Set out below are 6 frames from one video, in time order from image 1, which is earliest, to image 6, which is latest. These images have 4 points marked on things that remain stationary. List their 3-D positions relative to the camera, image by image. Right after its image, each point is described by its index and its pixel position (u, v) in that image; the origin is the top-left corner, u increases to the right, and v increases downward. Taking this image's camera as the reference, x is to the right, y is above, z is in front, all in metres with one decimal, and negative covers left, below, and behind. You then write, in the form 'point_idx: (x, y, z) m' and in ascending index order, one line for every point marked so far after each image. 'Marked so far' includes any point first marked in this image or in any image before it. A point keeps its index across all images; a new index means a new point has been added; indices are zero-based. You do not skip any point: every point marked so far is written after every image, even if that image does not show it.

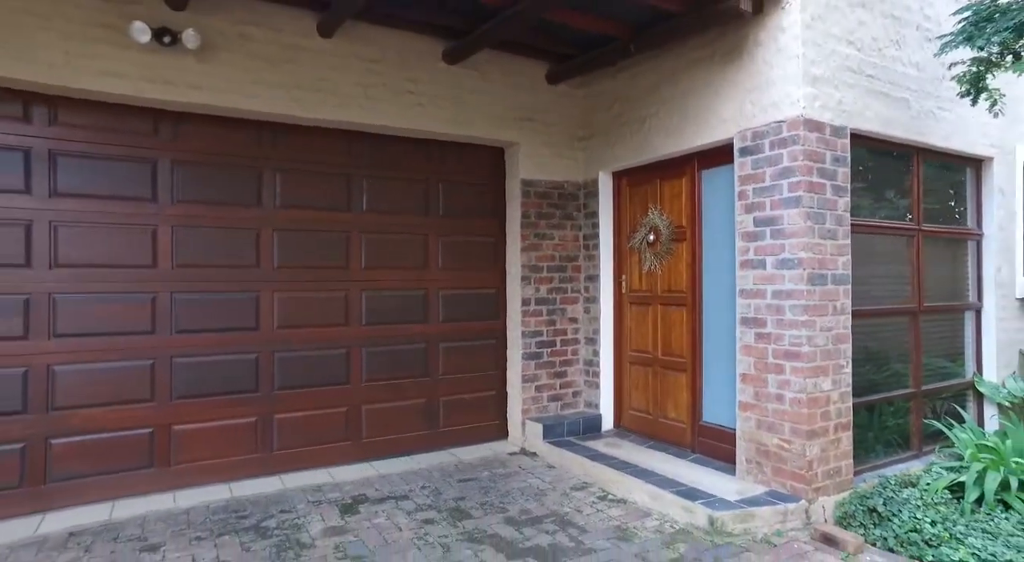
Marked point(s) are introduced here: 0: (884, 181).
0: (+2.4, +0.7, +4.4) m
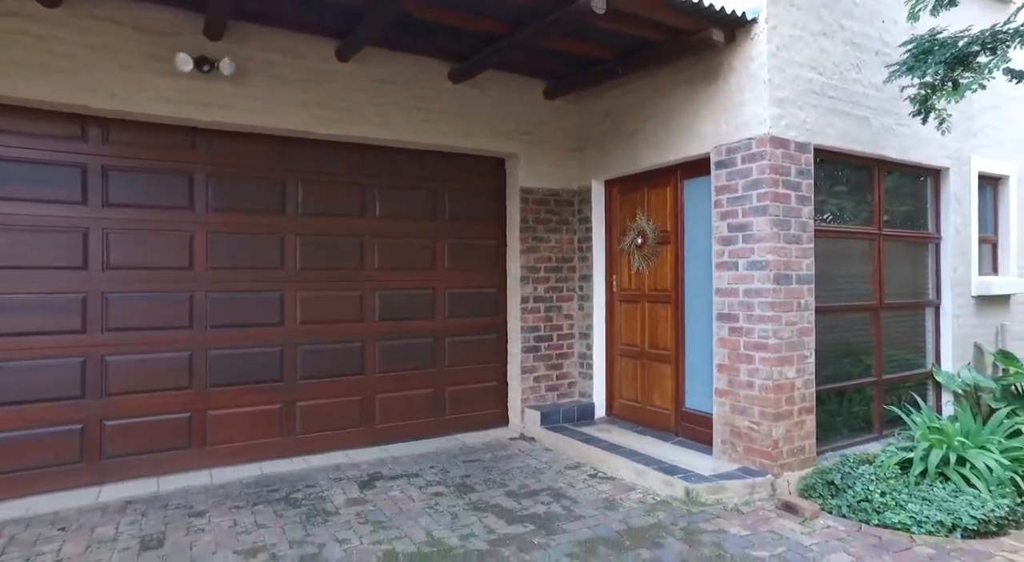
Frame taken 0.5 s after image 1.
0: (+2.4, +0.7, +4.9) m
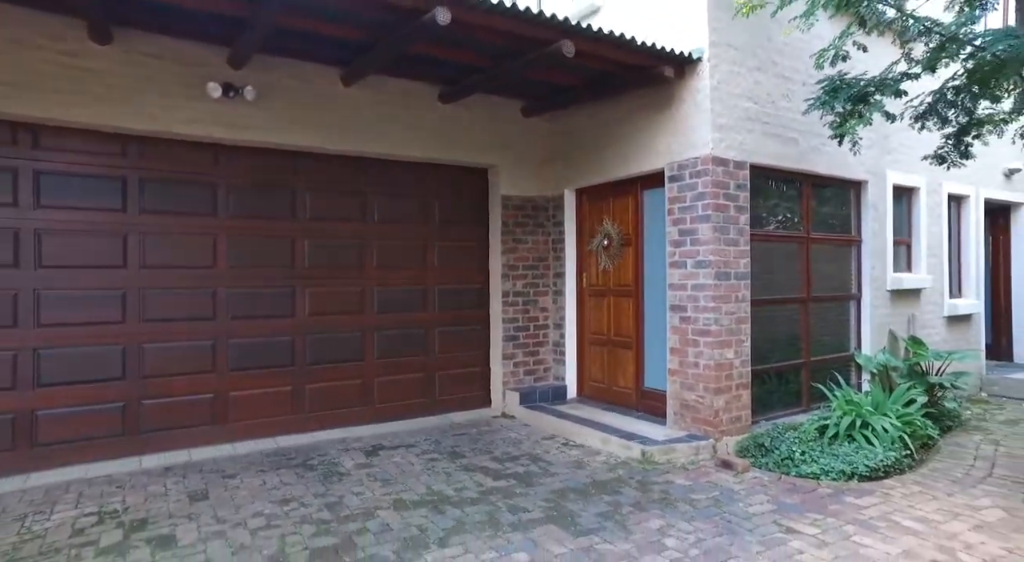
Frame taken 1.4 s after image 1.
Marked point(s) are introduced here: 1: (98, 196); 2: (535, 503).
0: (+2.3, +0.7, +5.7) m
1: (-3.0, +0.6, +4.8) m
2: (+0.1, -1.4, +4.2) m
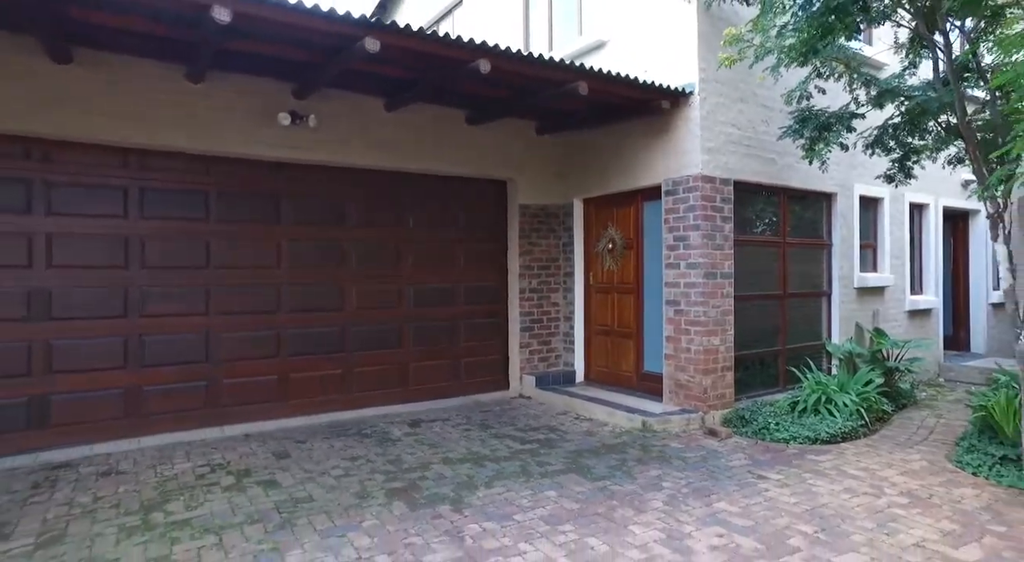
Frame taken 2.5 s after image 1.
0: (+2.5, +0.7, +6.7) m
1: (-2.8, +0.6, +5.8) m
2: (+0.3, -1.4, +5.2) m
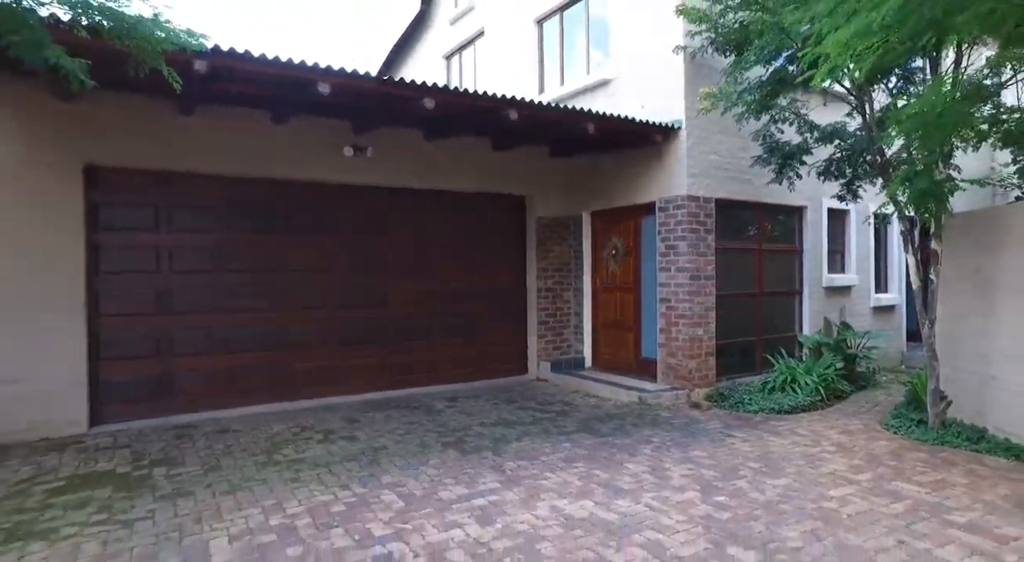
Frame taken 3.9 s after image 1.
0: (+2.7, +0.7, +8.0) m
1: (-2.6, +0.6, +7.1) m
2: (+0.6, -1.4, +6.5) m
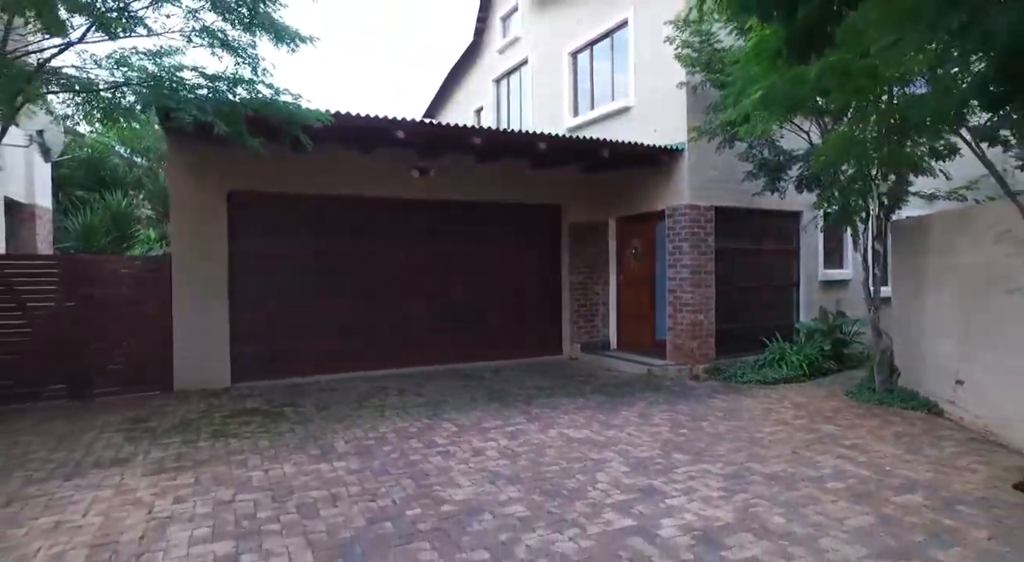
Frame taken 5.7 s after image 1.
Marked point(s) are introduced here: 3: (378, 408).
0: (+3.2, +0.8, +9.5) m
1: (-2.2, +0.7, +9.1) m
2: (+1.0, -1.3, +8.2) m
3: (-1.4, -1.3, +6.7) m
